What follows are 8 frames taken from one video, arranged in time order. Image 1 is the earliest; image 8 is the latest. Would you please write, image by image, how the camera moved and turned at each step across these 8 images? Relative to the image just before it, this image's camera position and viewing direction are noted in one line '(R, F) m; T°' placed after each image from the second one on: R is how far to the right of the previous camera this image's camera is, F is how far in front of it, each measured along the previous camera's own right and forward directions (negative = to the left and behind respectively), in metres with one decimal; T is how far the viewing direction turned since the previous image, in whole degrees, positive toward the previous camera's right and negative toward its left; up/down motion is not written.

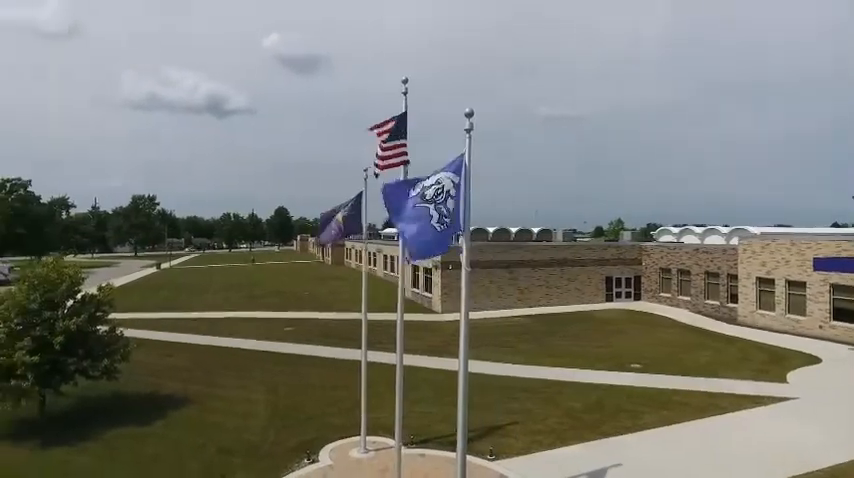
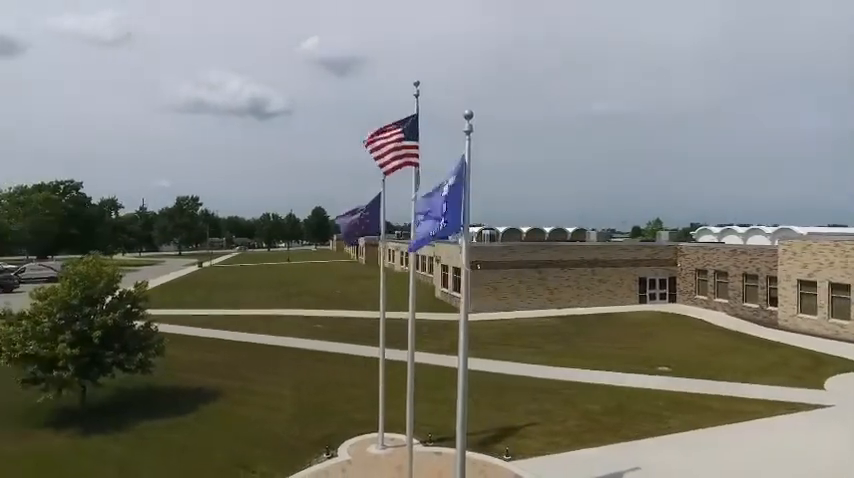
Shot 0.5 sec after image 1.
(+0.5, -0.1) m; -4°
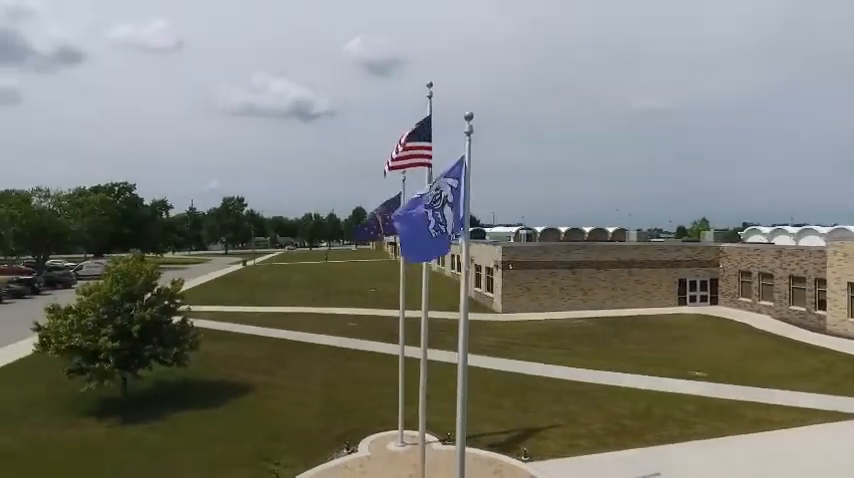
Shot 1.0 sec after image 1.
(+0.6, -0.1) m; -4°
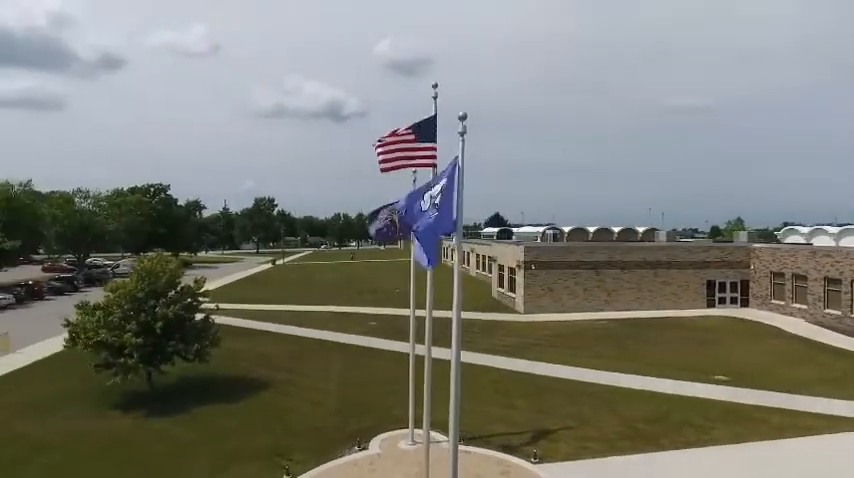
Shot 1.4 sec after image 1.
(+0.5, 0.0) m; -3°
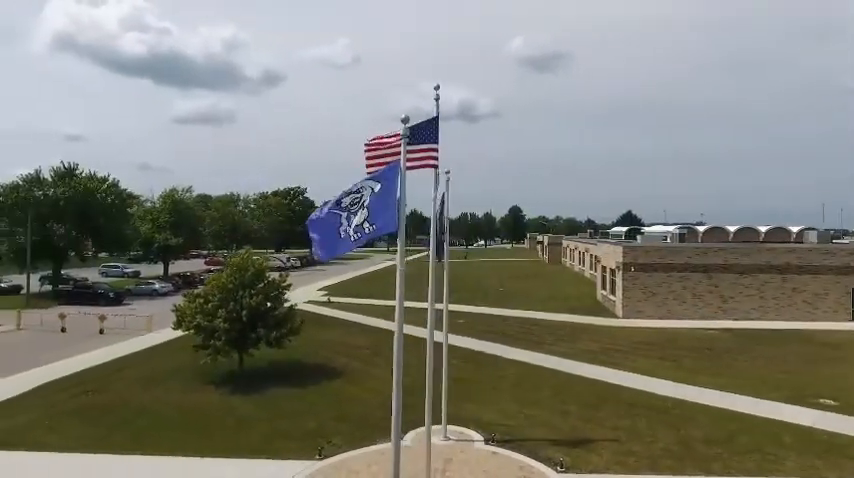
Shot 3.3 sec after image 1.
(+2.6, +0.1) m; -15°
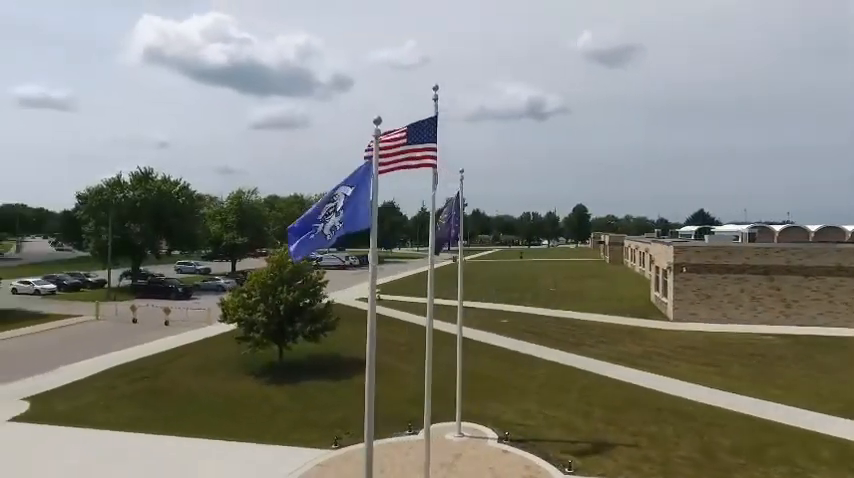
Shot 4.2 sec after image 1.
(+1.3, -0.1) m; -7°
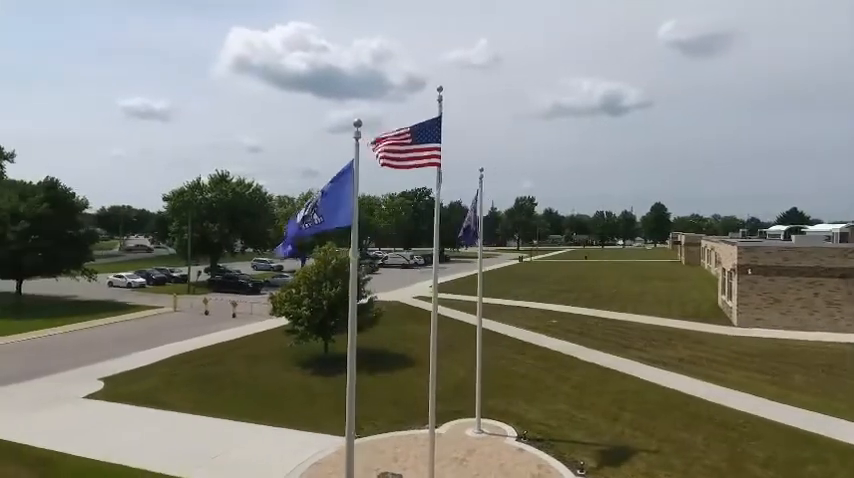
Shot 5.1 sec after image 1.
(+1.4, -0.2) m; -8°
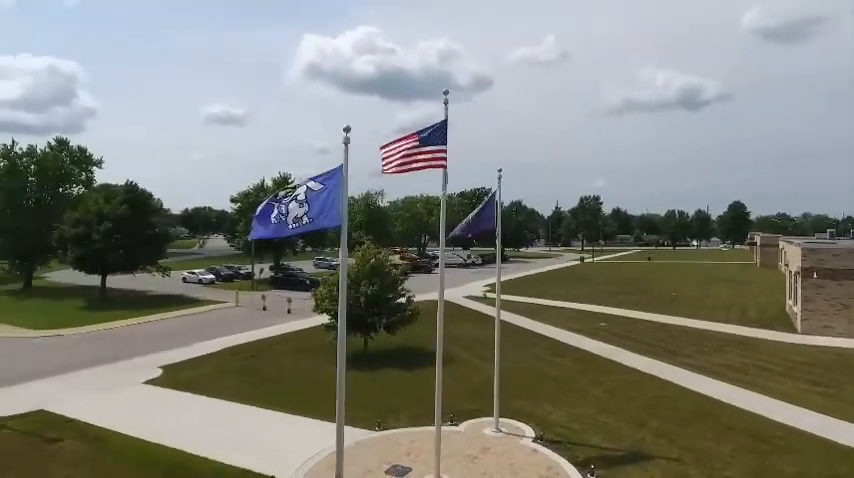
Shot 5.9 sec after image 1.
(+1.3, -0.2) m; -7°
